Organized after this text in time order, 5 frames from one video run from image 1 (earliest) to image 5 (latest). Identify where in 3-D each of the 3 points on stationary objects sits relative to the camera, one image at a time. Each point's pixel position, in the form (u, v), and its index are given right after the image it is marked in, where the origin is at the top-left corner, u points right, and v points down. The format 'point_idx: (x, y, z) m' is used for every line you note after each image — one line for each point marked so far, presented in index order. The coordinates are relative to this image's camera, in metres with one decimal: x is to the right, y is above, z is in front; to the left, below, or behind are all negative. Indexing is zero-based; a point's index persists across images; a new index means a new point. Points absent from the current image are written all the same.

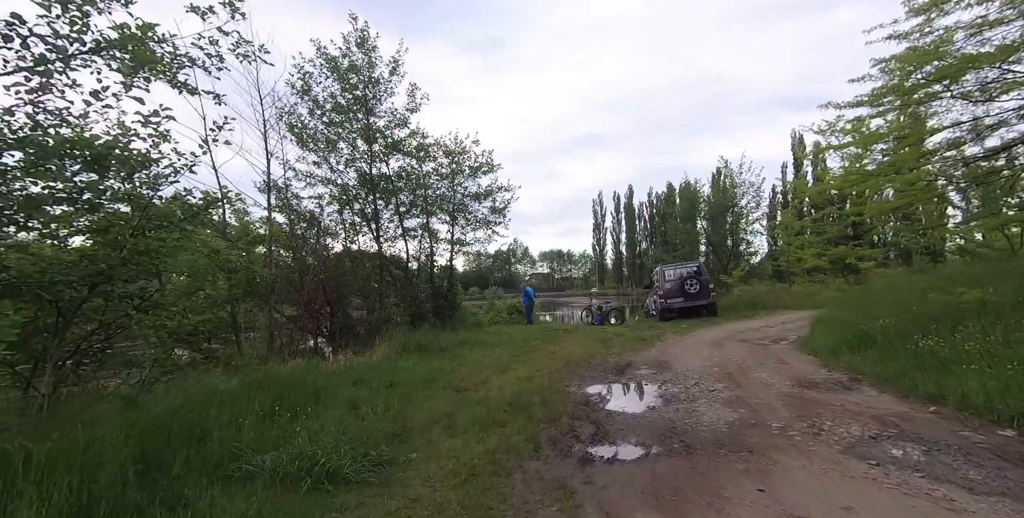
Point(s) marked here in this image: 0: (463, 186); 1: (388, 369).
0: (-1.9, +2.8, +16.0) m
1: (-2.4, -2.2, +8.2) m
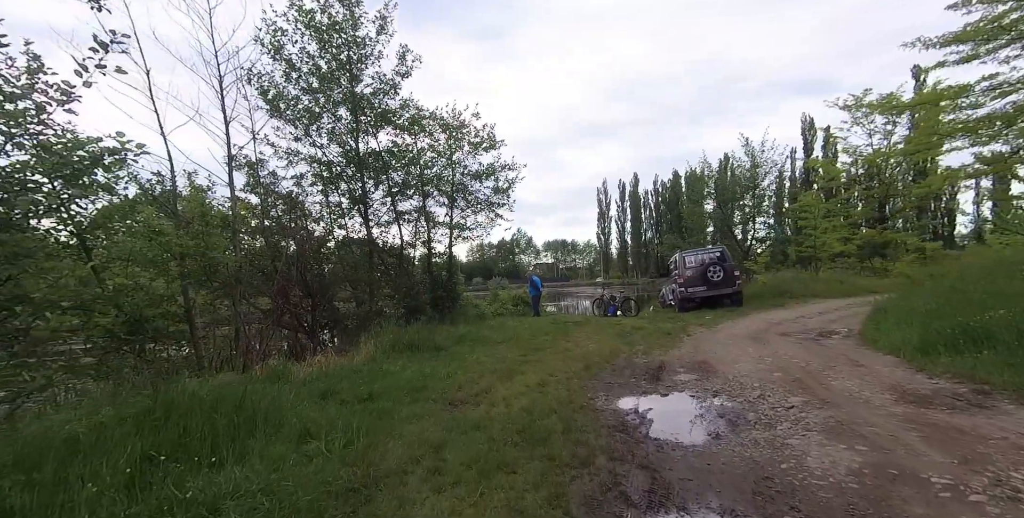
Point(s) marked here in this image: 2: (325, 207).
0: (-1.7, +3.3, +14.5) m
1: (-2.3, -1.9, +6.8) m
2: (-5.5, +1.5, +12.4) m
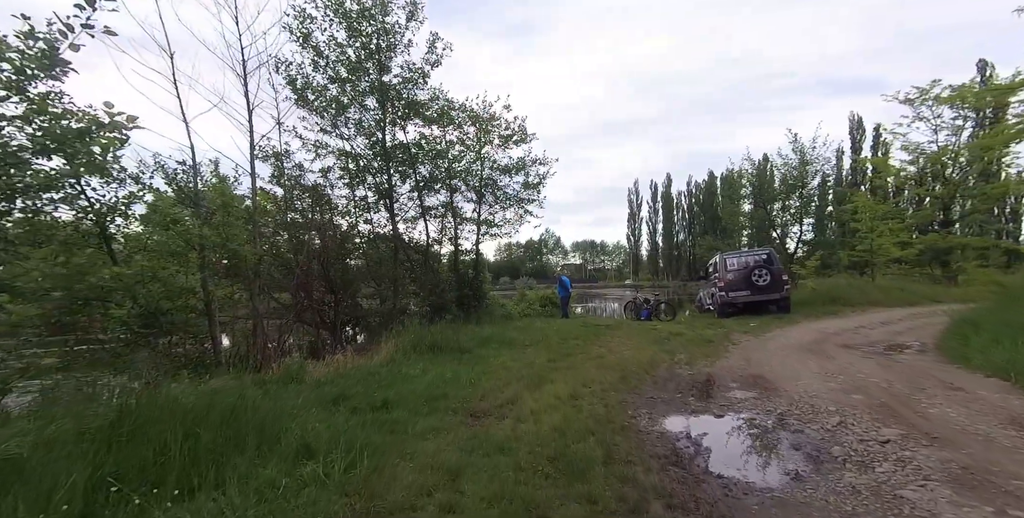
0: (-0.7, +3.3, +14.0) m
1: (-1.9, -1.8, +6.3) m
2: (-4.6, +1.7, +12.1) m
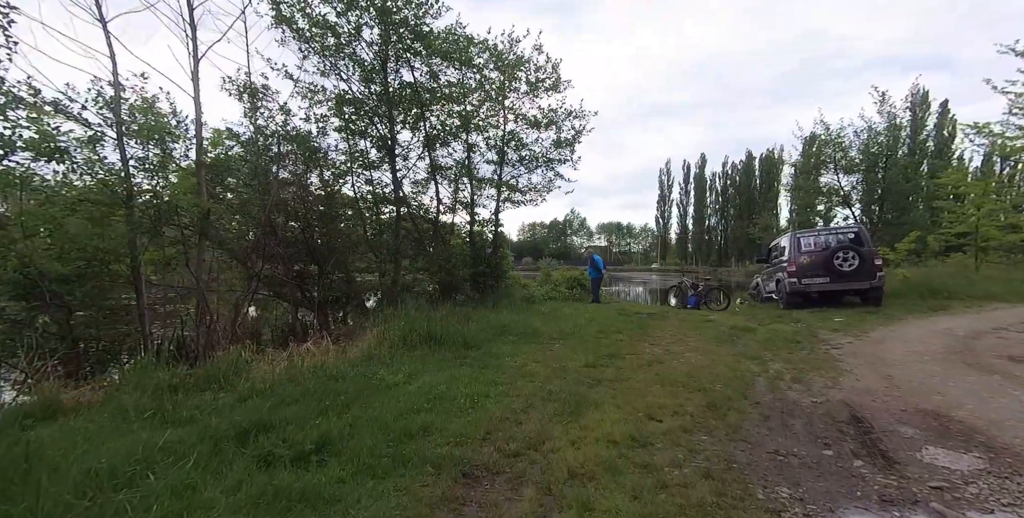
0: (+0.1, +4.1, +11.6) m
1: (-1.6, -1.3, +4.3) m
2: (-3.9, +2.5, +10.0) m
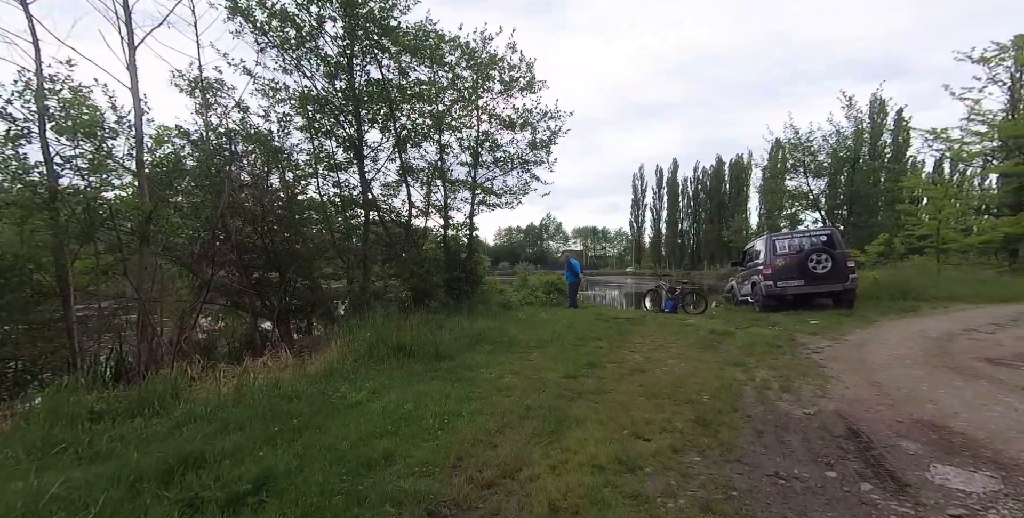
0: (-0.6, +4.0, +11.3) m
1: (-1.9, -1.4, +3.8) m
2: (-4.5, +2.3, +9.5) m
